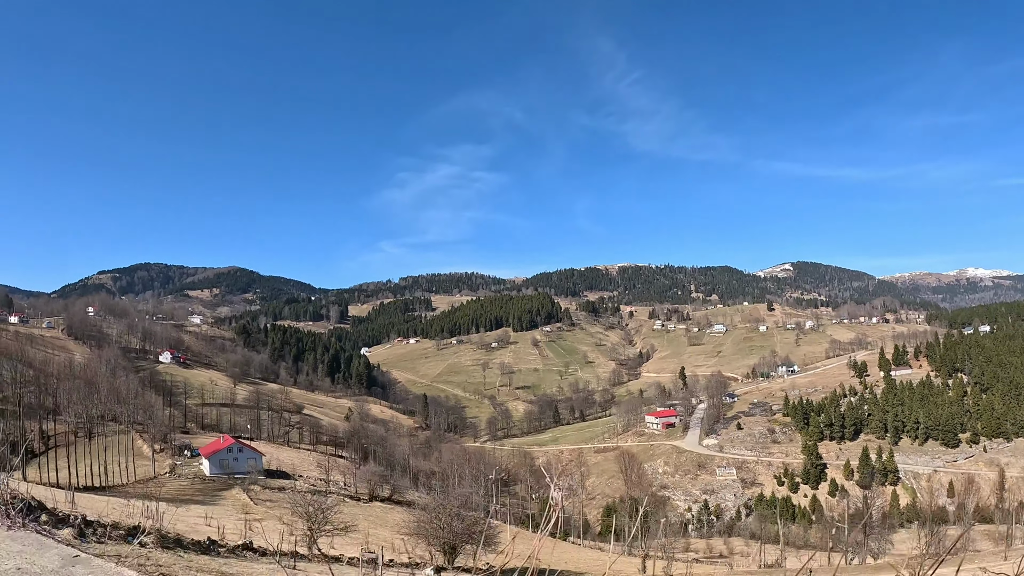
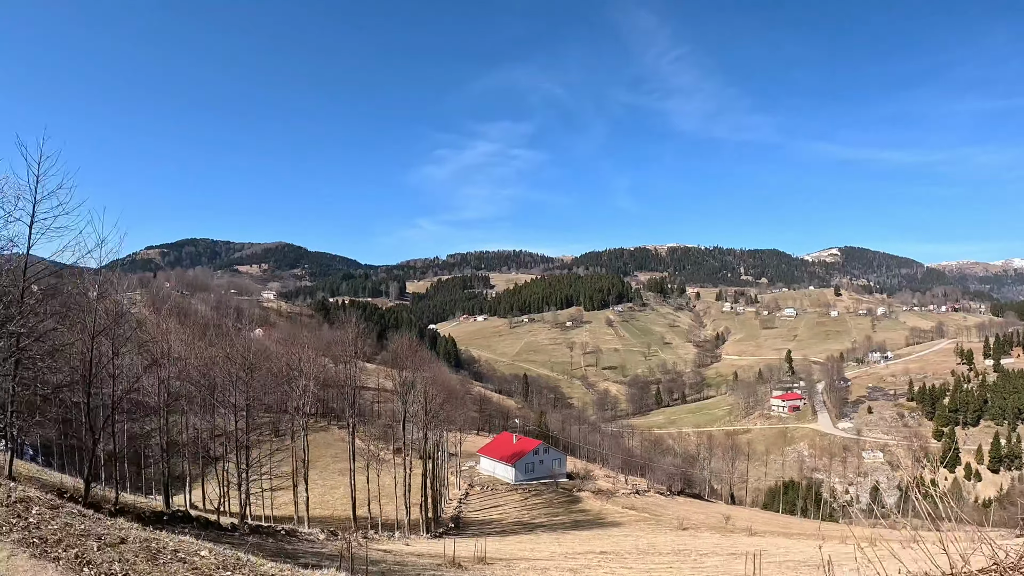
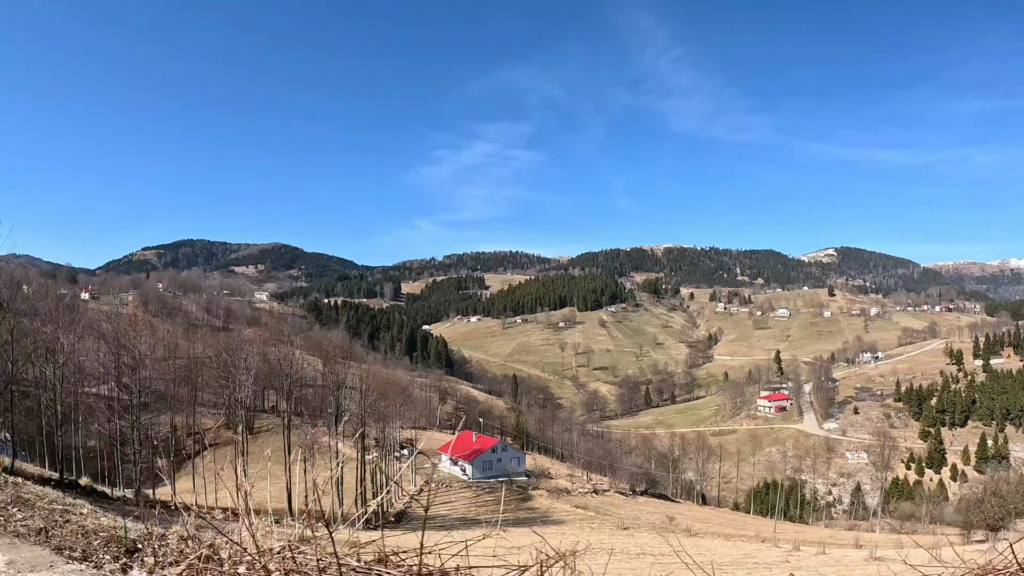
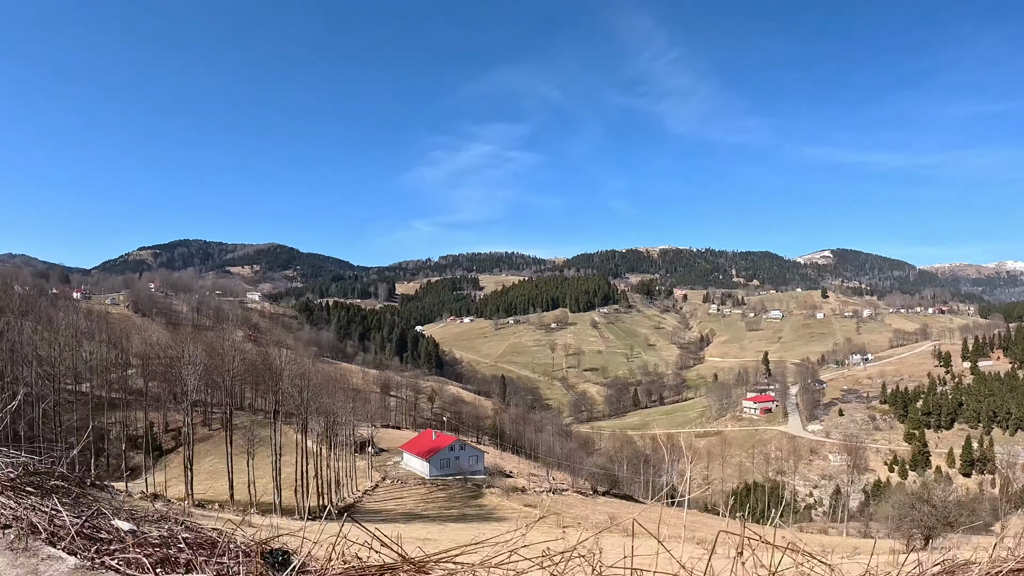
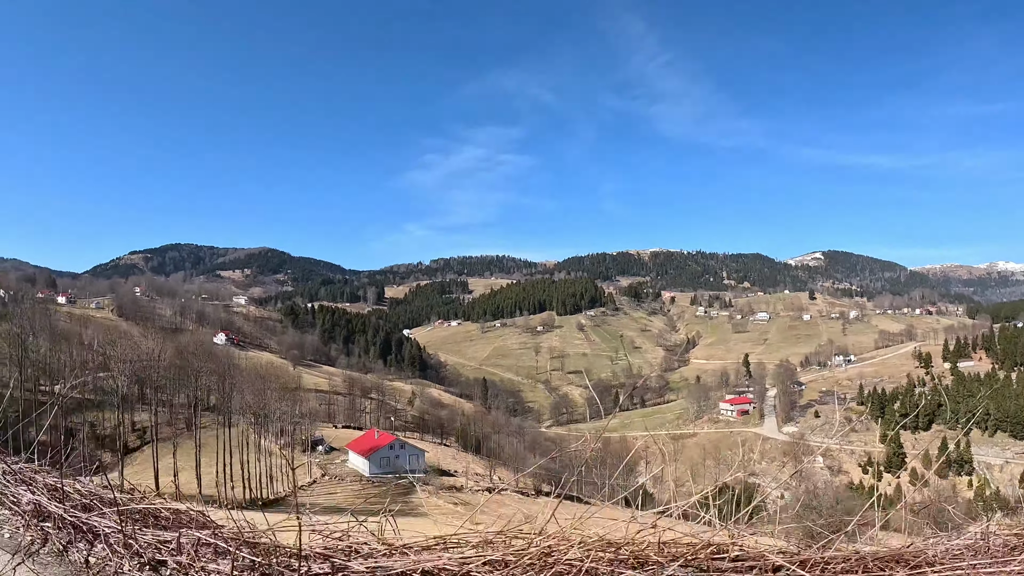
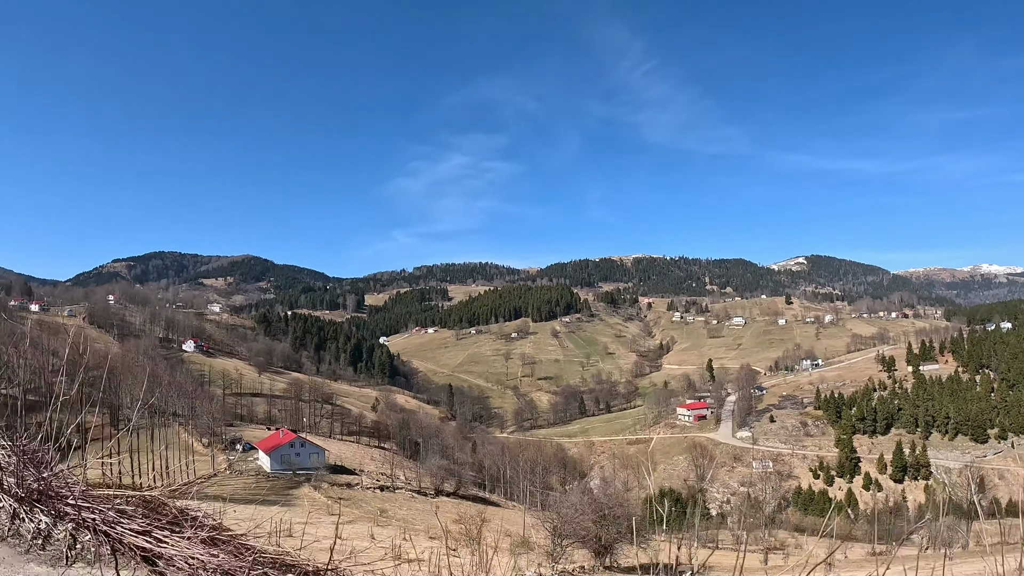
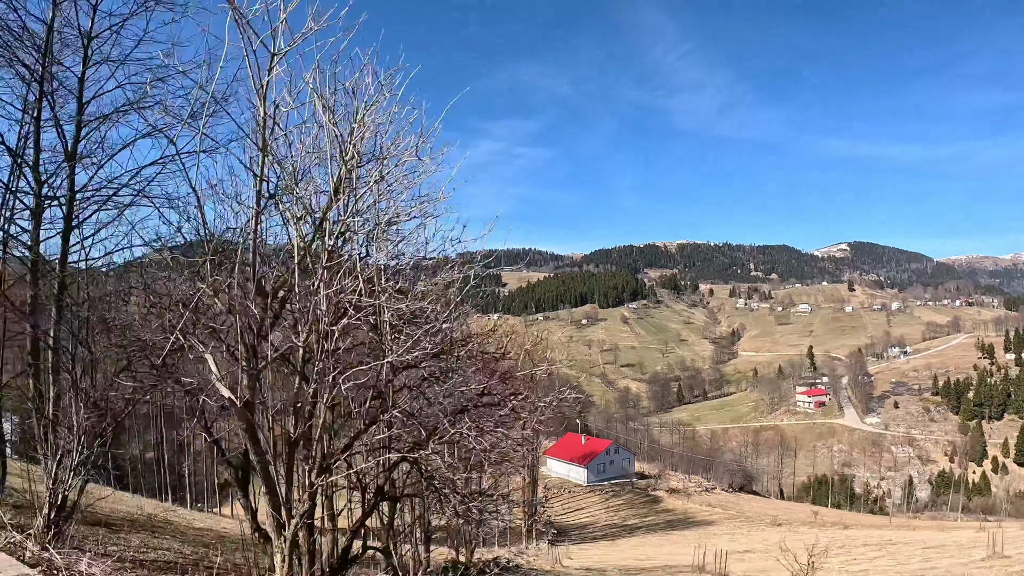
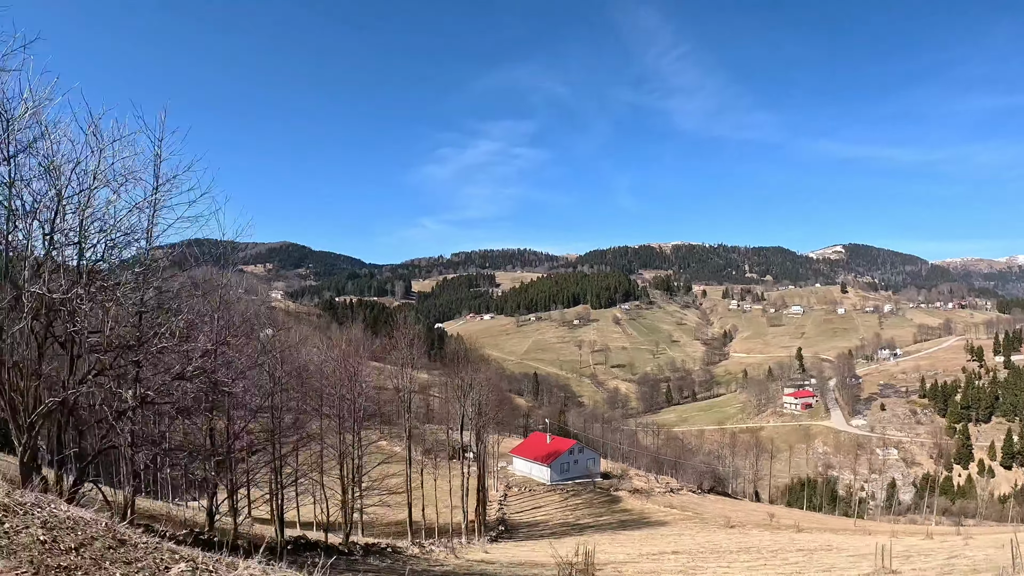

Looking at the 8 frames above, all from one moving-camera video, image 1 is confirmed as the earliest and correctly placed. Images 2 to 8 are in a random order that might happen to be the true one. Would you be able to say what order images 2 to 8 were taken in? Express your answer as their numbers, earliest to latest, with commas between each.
6, 5, 4, 3, 2, 8, 7
